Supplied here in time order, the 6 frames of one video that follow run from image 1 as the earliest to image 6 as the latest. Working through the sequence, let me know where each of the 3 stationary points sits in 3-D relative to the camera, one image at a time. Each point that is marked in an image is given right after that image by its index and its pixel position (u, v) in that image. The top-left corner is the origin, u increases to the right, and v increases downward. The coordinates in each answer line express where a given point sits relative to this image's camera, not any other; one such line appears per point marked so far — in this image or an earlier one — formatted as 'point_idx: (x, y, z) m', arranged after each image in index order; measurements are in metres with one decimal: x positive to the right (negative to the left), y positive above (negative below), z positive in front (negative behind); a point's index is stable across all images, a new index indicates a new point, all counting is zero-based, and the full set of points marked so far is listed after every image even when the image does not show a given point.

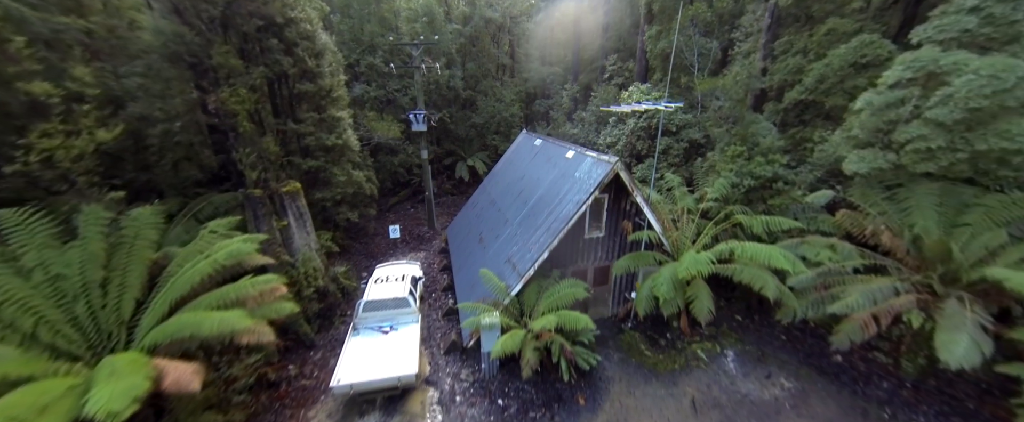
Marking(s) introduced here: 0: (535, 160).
0: (+0.5, +1.2, +7.7) m
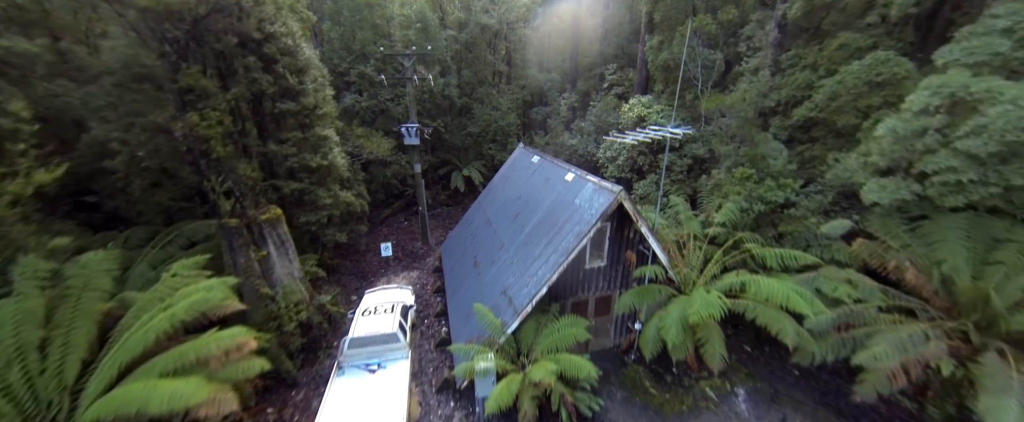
0: (+0.5, +0.7, +7.4) m
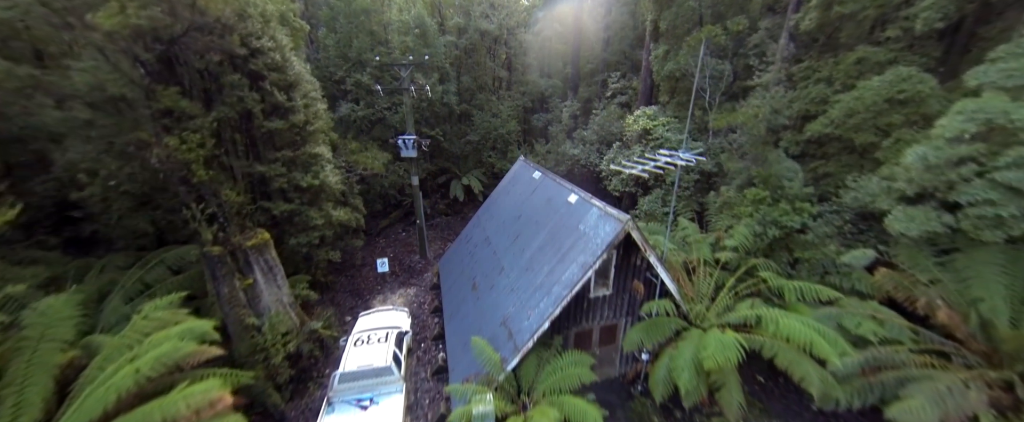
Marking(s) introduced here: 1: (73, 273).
0: (+0.5, +0.3, +7.1) m
1: (-6.3, -0.9, +4.7) m
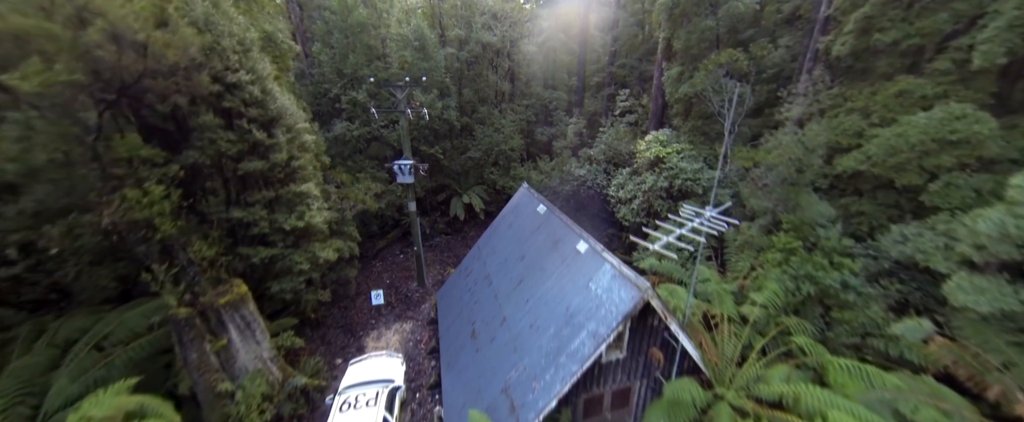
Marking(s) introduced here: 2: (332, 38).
0: (+0.5, -0.5, +6.5) m
1: (-6.2, -1.6, +4.2) m
2: (-6.0, +5.8, +10.9) m
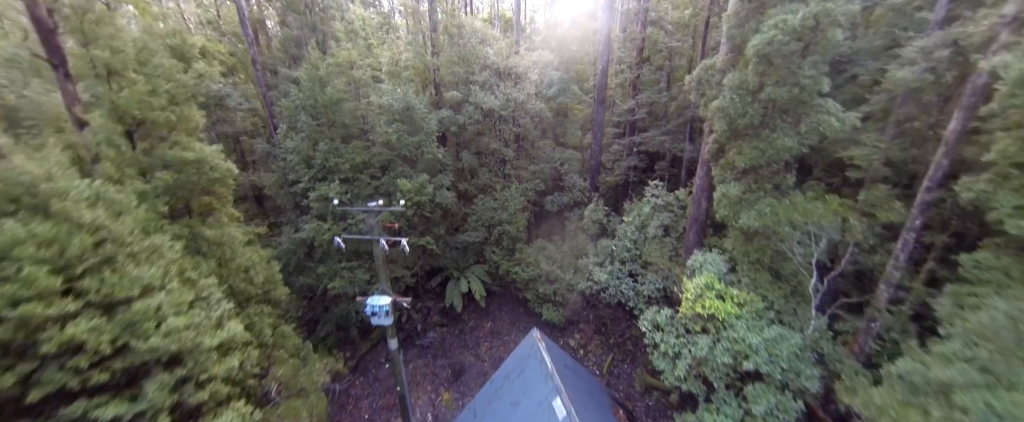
0: (+0.6, -3.5, +4.5) m
1: (-6.2, -4.7, +2.3) m
2: (-5.9, +2.6, +9.1) m
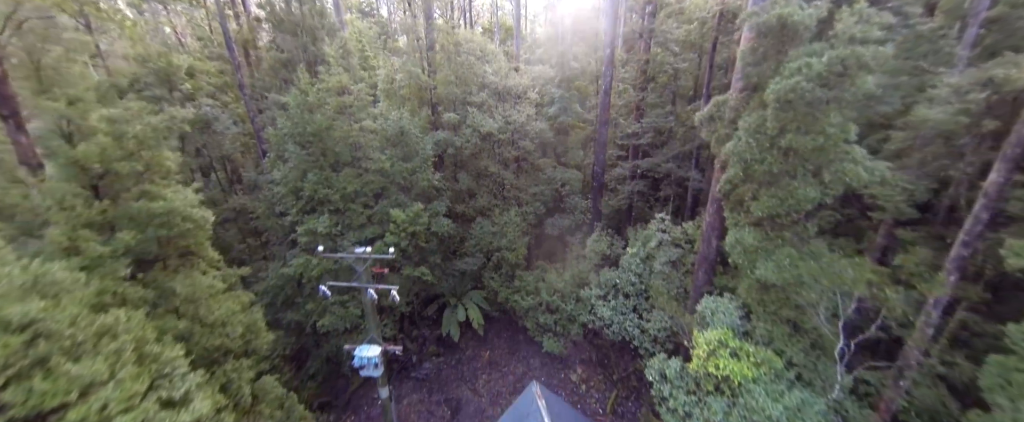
0: (+0.5, -4.4, +4.1) m
1: (-6.2, -5.5, +1.8) m
2: (-5.9, +1.8, +8.7) m
